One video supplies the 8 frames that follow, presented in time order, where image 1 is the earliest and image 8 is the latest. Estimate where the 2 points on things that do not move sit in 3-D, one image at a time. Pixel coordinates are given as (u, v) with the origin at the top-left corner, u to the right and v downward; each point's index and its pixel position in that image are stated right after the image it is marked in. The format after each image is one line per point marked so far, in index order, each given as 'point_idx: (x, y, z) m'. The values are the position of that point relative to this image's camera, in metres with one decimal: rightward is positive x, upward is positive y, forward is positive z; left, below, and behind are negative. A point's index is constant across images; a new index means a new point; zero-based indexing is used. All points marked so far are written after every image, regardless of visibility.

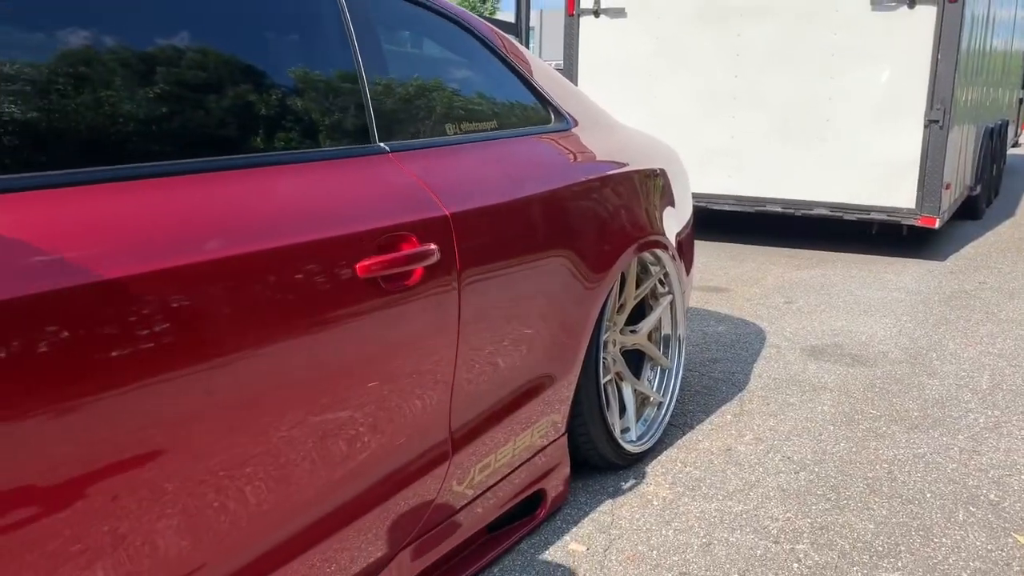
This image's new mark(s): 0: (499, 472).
0: (0.0, -0.4, +2.2) m
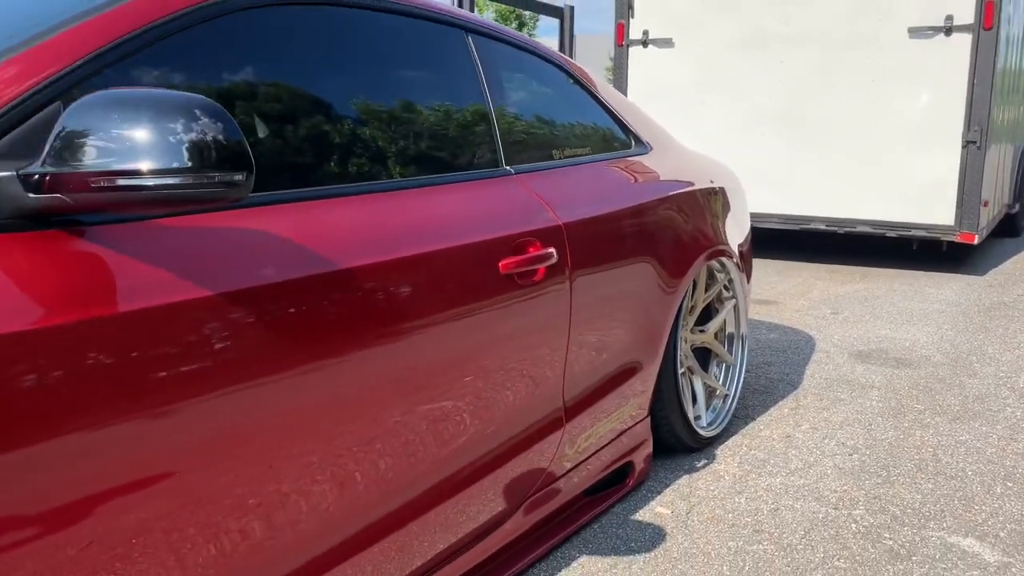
0: (+0.3, -0.4, +2.6) m
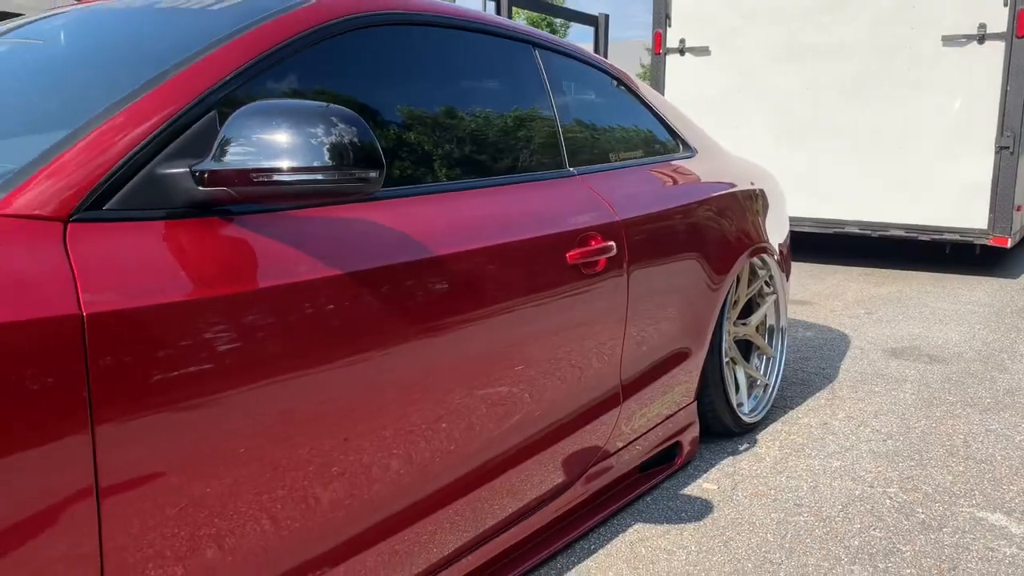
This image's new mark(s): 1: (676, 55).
0: (+0.4, -0.4, +2.8) m
1: (+1.4, +2.0, +7.7) m
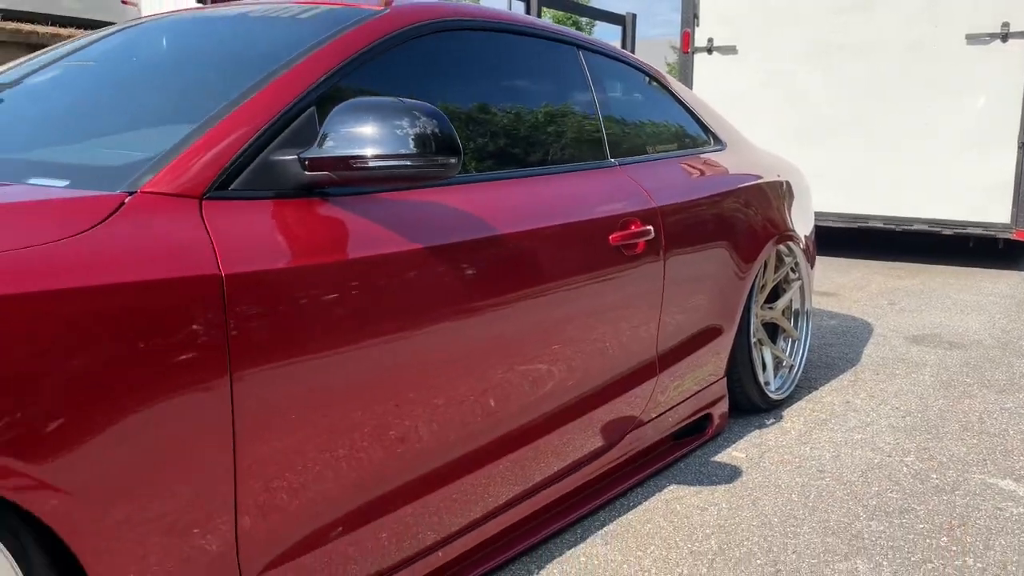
0: (+0.6, -0.4, +3.1) m
1: (+1.7, +2.1, +7.9) m
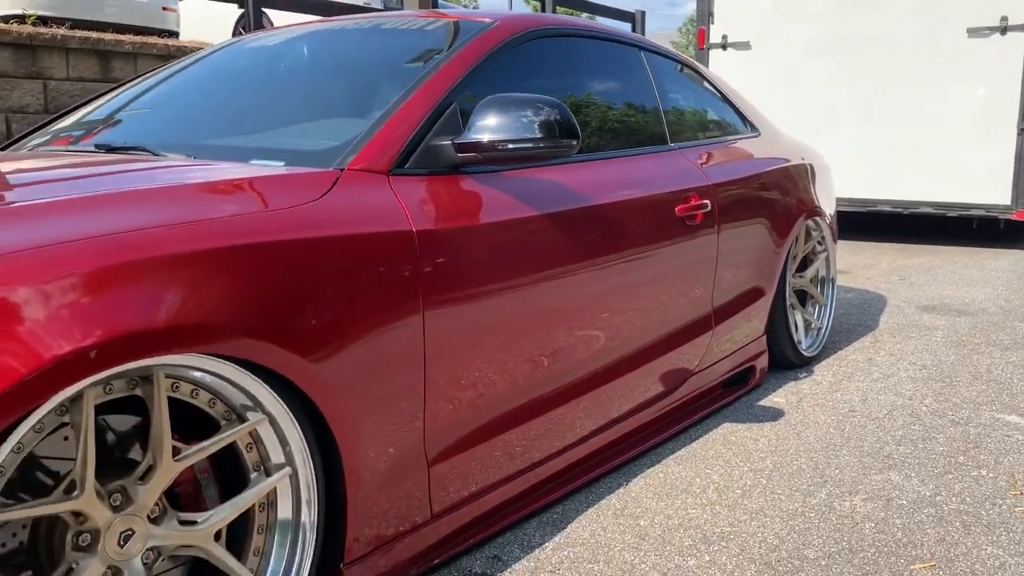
0: (+0.9, -0.2, +3.5) m
1: (+1.9, +2.2, +8.4) m
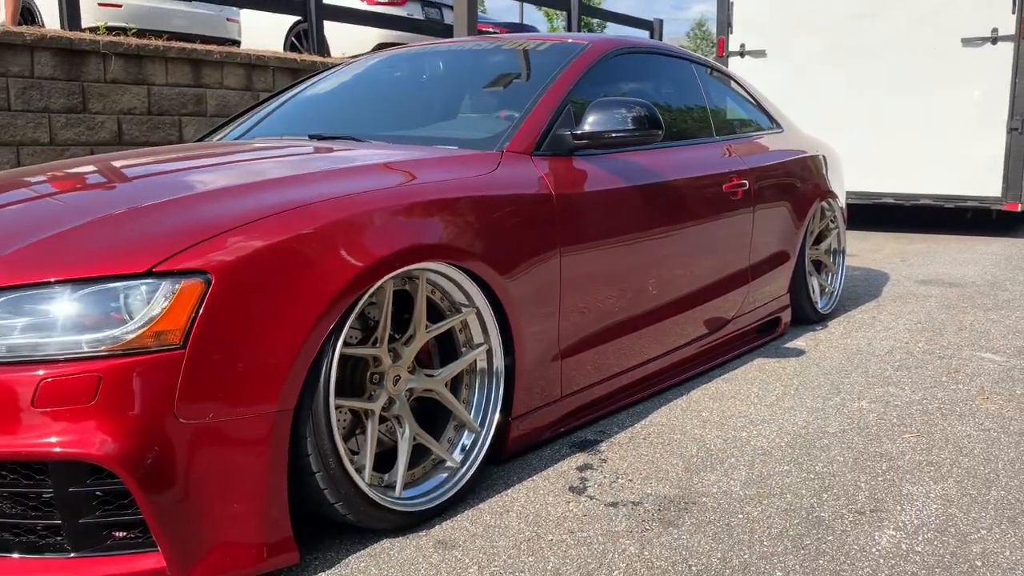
0: (+1.2, -0.1, +4.4) m
1: (+2.3, +2.4, +9.2) m
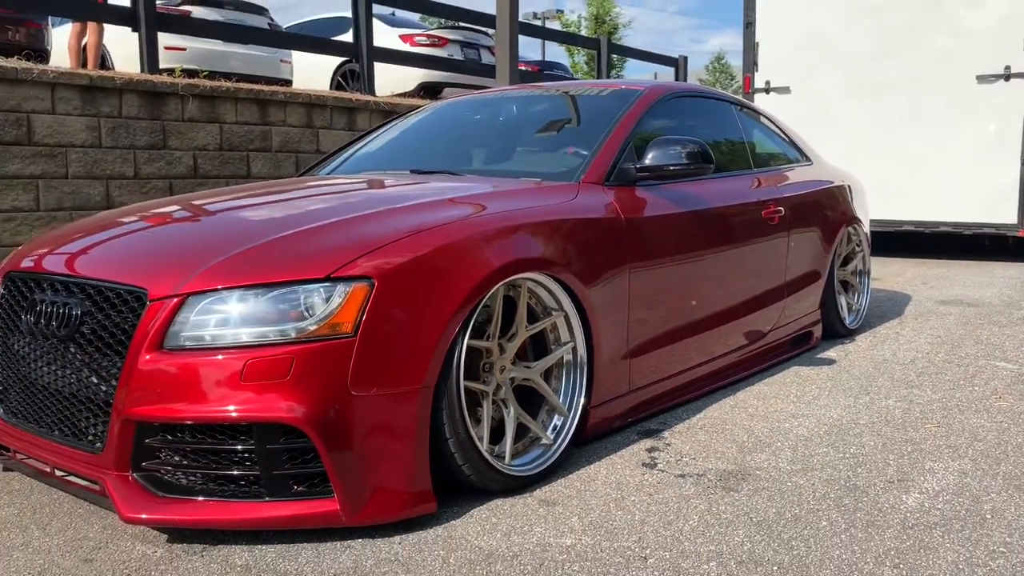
0: (+1.5, -0.2, +4.9) m
1: (+2.7, +2.1, +9.8) m
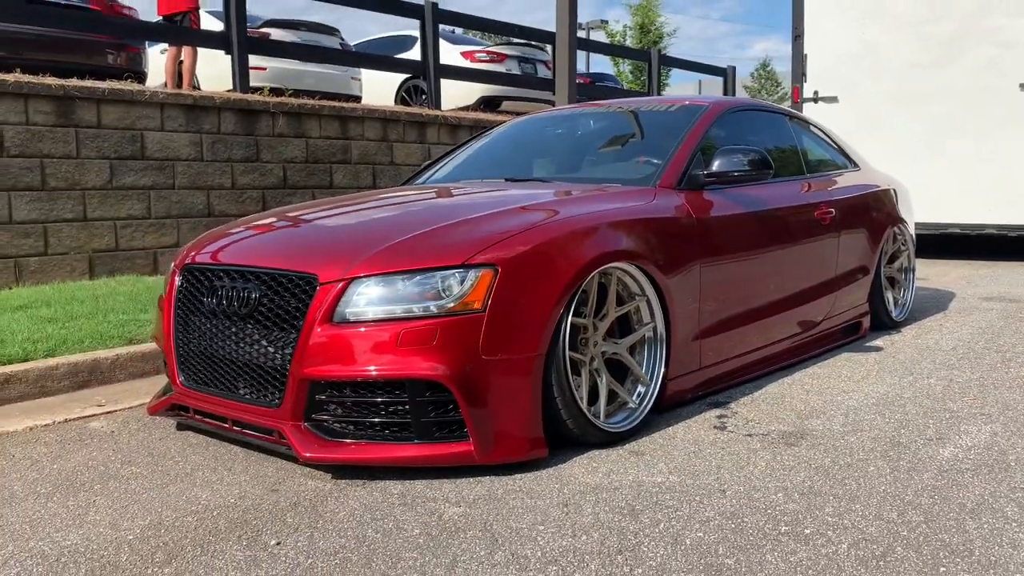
0: (+2.0, -0.1, +5.3) m
1: (+3.4, +2.1, +10.2) m
